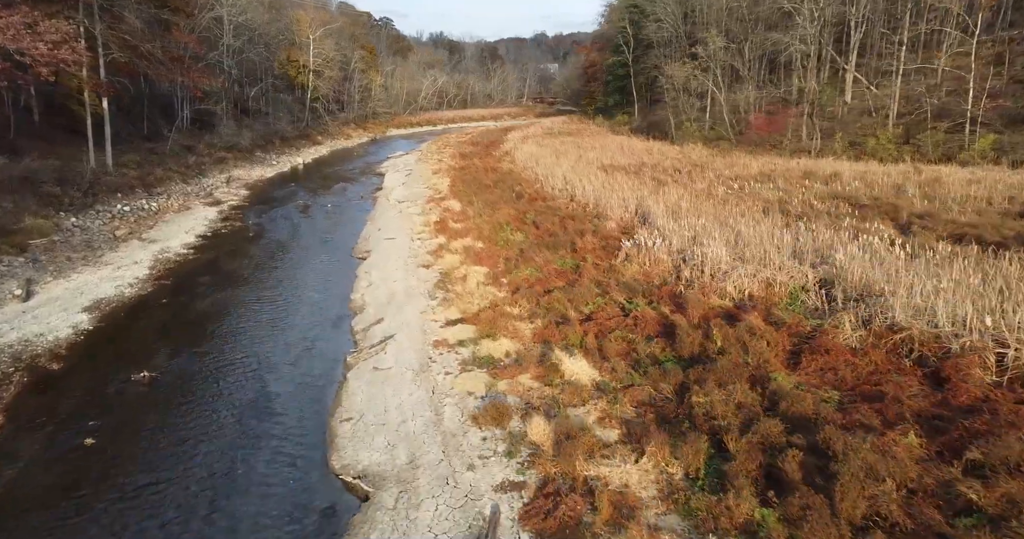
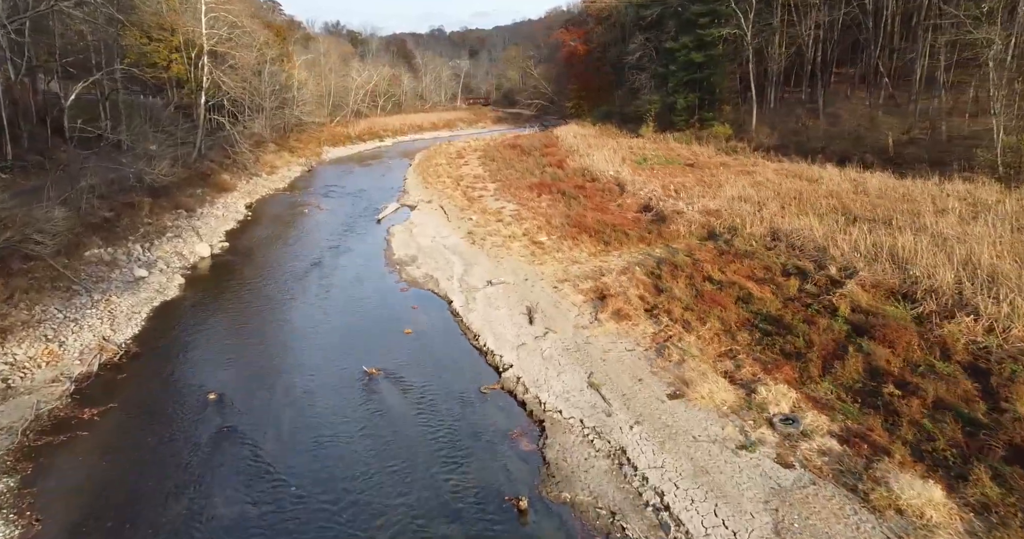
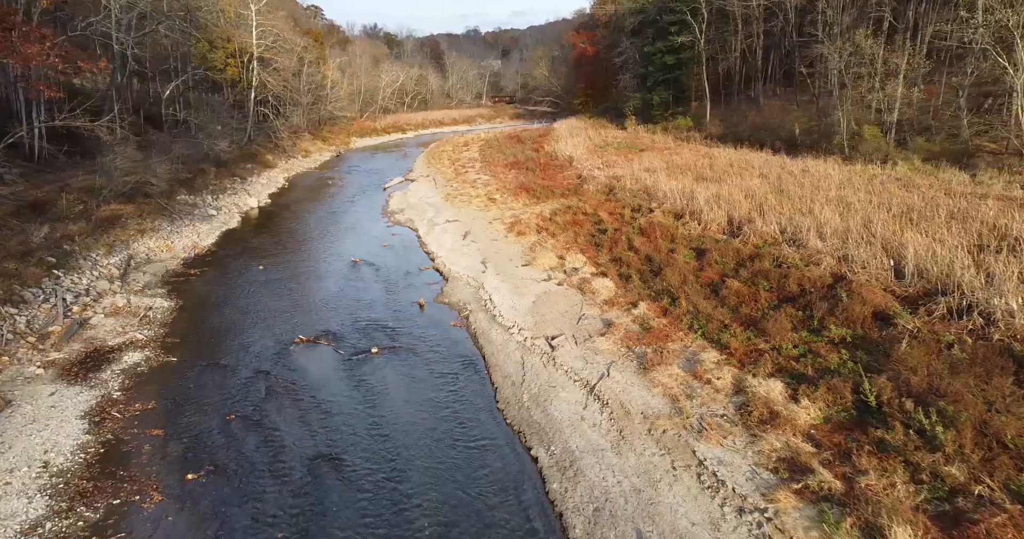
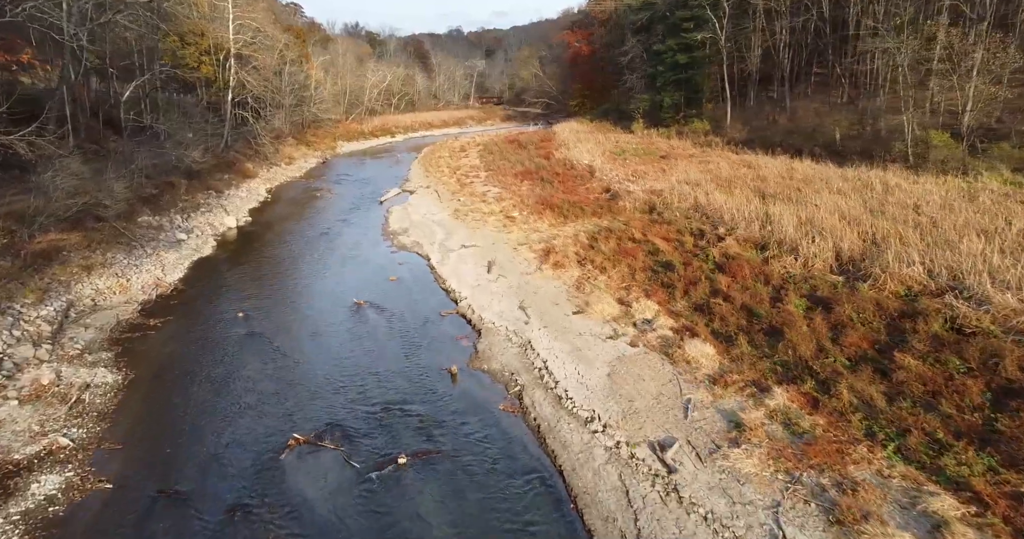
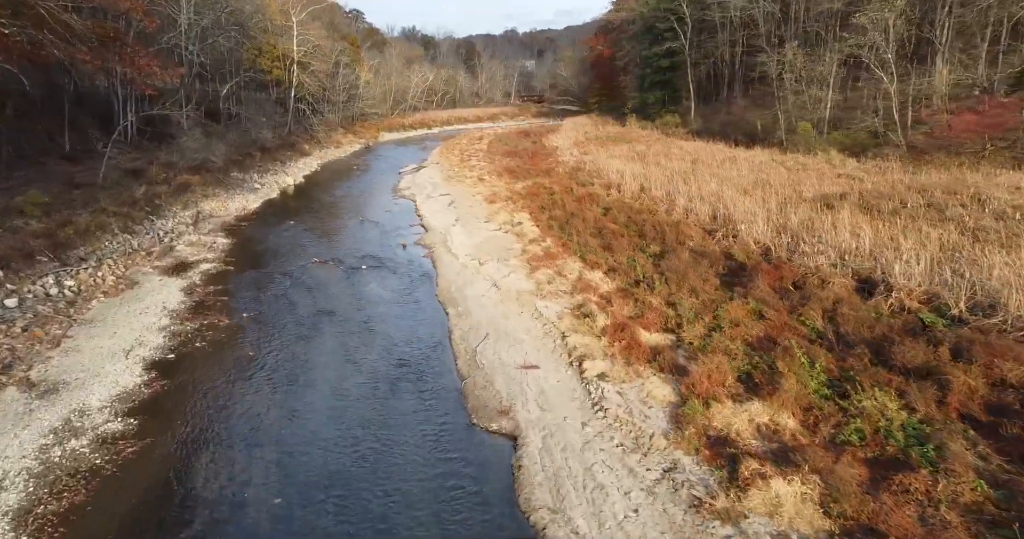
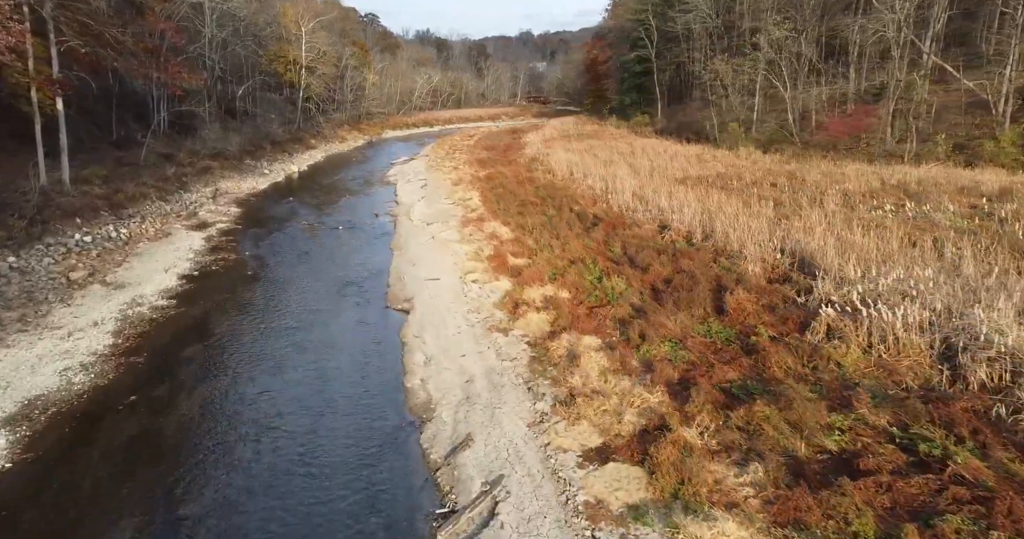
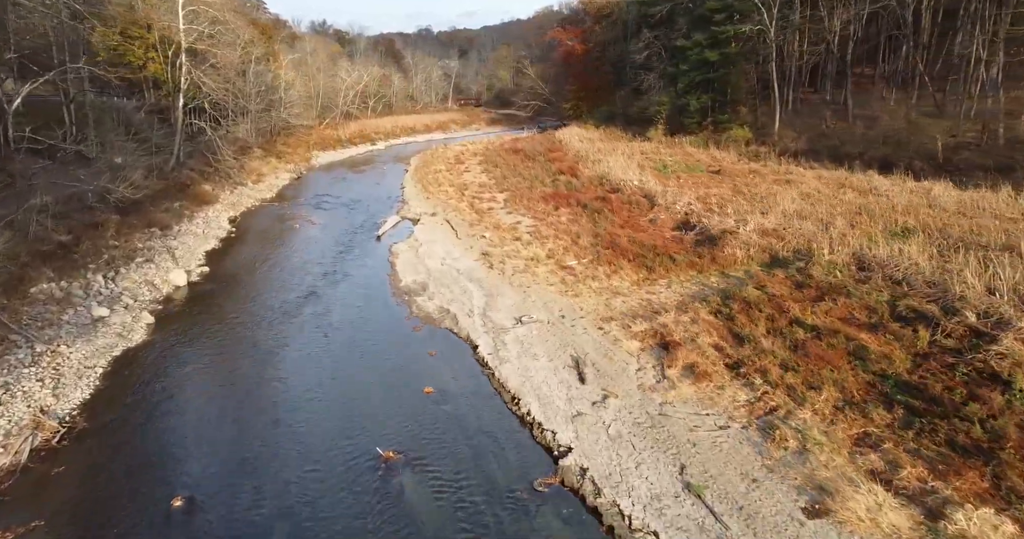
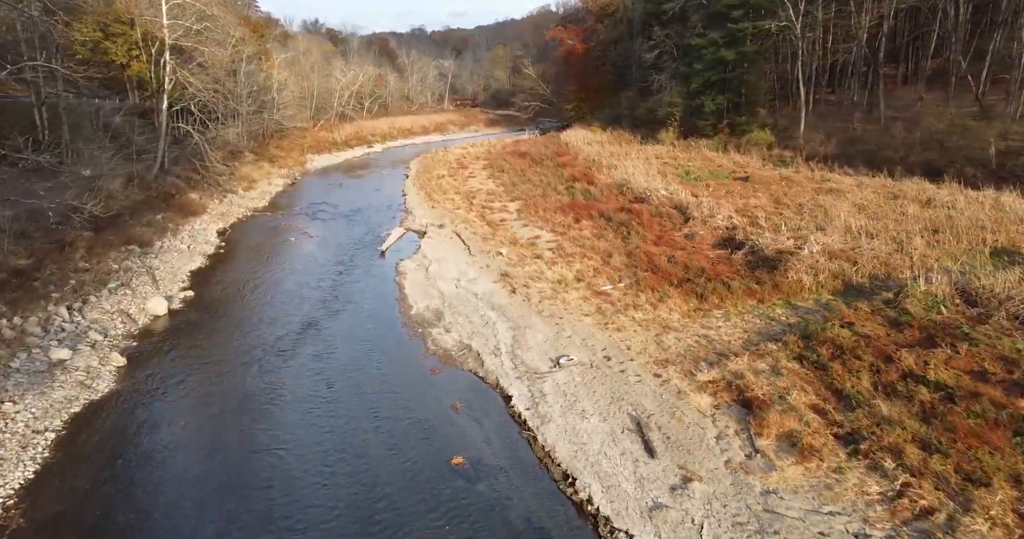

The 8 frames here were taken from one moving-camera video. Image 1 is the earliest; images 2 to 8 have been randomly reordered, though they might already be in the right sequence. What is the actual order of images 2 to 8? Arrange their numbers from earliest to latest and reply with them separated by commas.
6, 5, 3, 4, 2, 7, 8
